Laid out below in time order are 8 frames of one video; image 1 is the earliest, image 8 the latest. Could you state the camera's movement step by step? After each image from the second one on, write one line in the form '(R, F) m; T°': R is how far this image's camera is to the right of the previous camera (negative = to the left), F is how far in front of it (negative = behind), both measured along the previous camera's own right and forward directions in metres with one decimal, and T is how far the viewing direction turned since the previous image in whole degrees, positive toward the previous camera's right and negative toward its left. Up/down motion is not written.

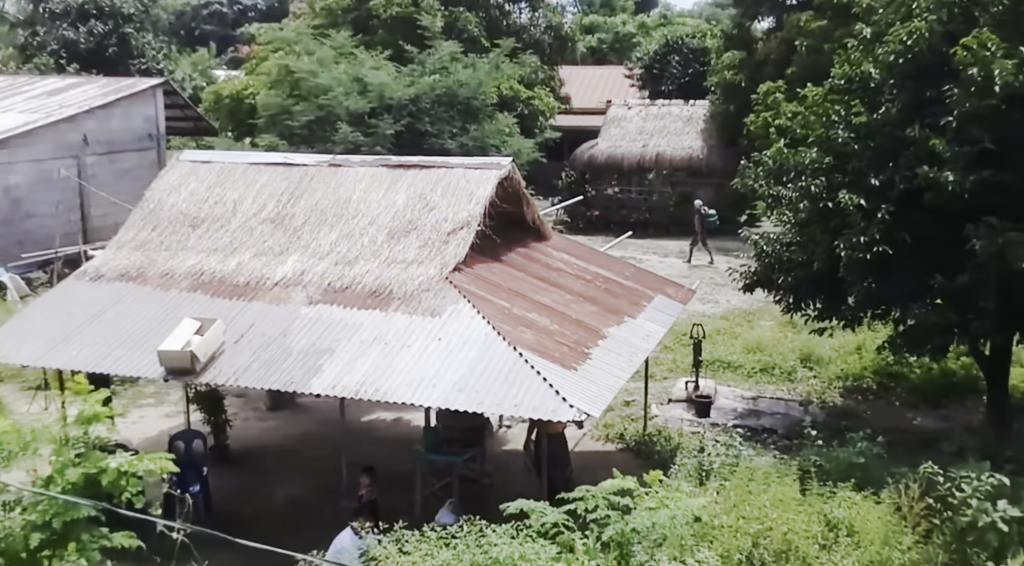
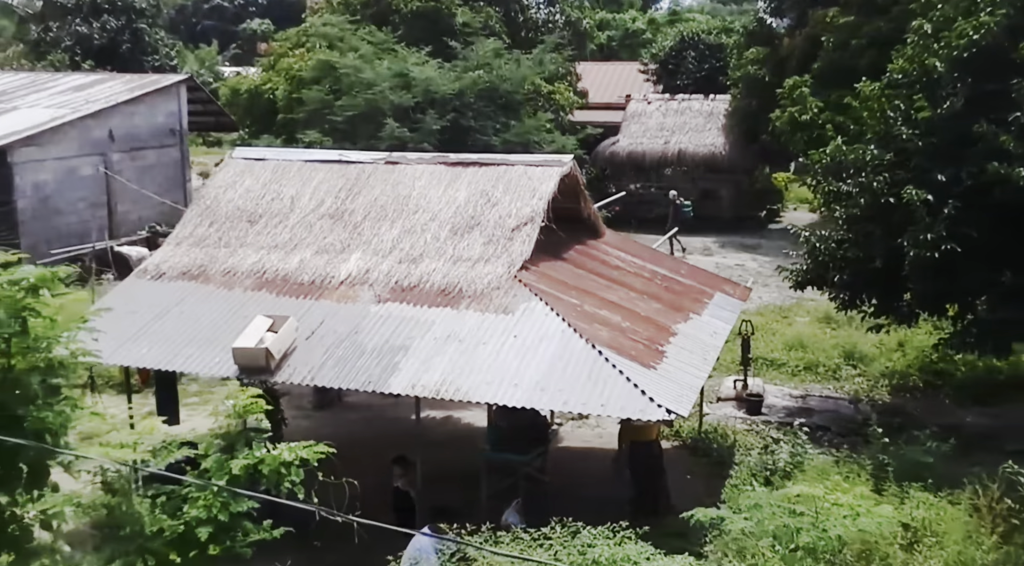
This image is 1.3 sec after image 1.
(-0.6, +0.1) m; 0°
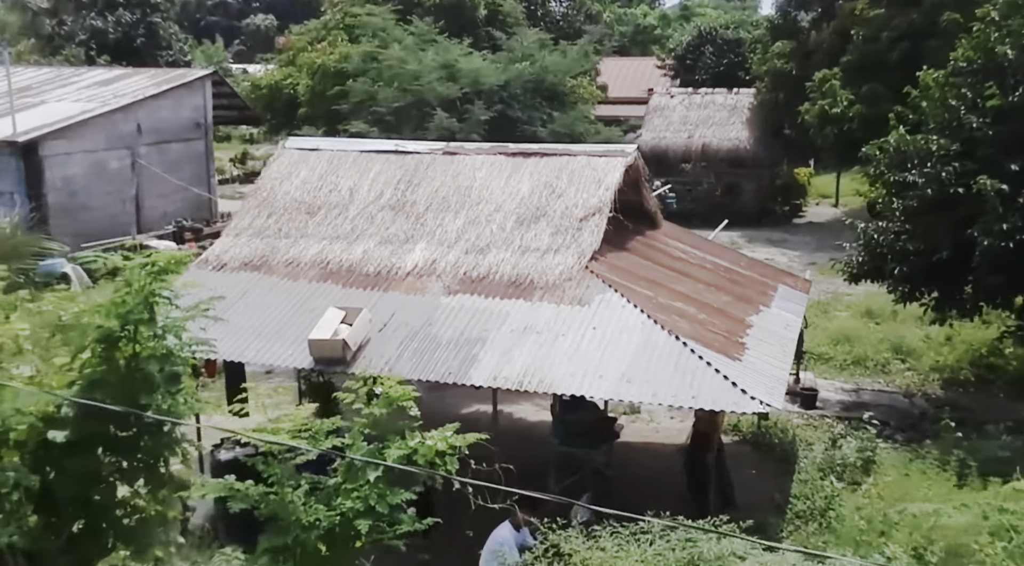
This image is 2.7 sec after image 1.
(-0.6, +0.2) m; 0°
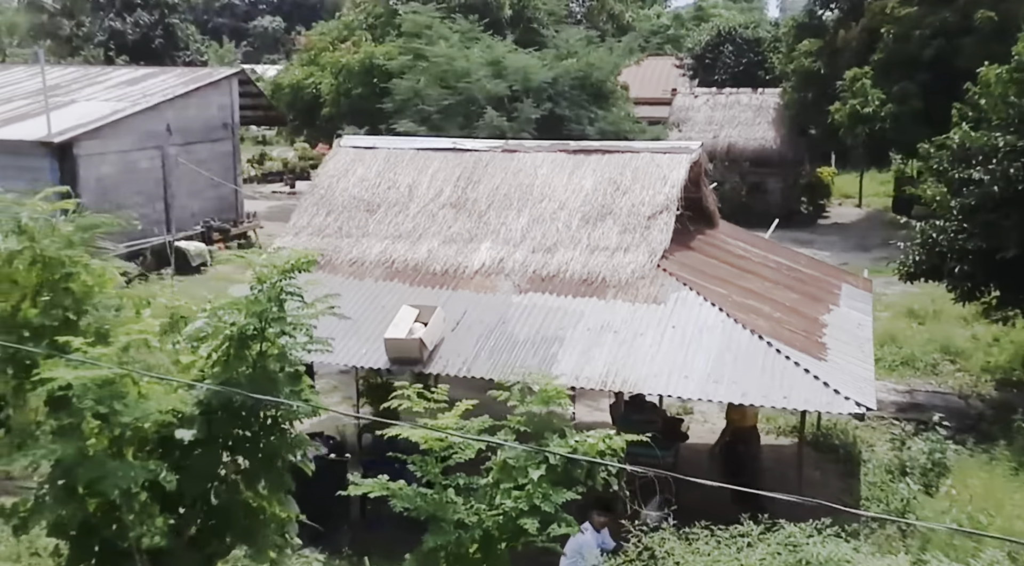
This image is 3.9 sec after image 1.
(-0.6, +0.1) m; 0°
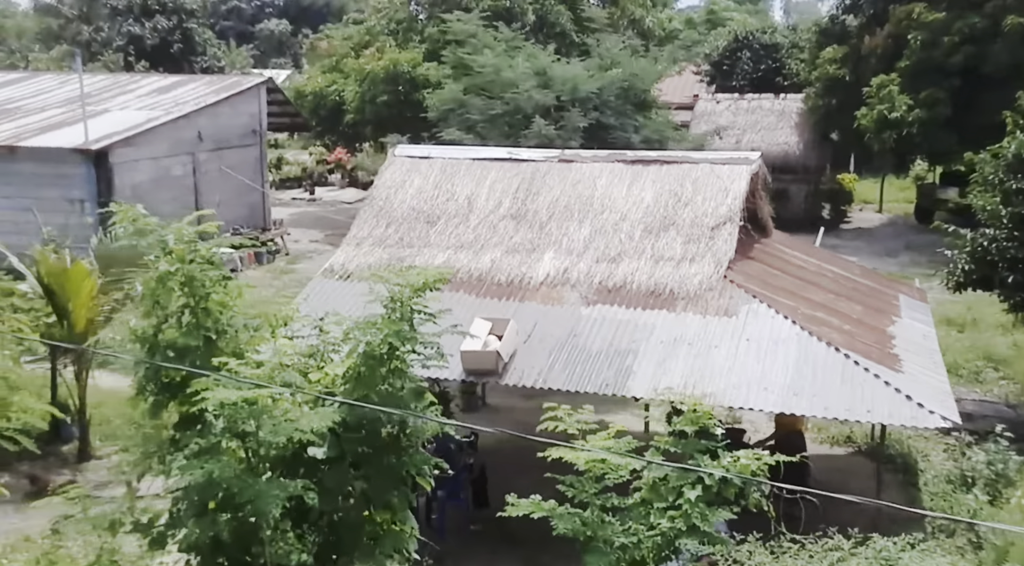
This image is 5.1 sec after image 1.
(-0.6, 0.0) m; 0°
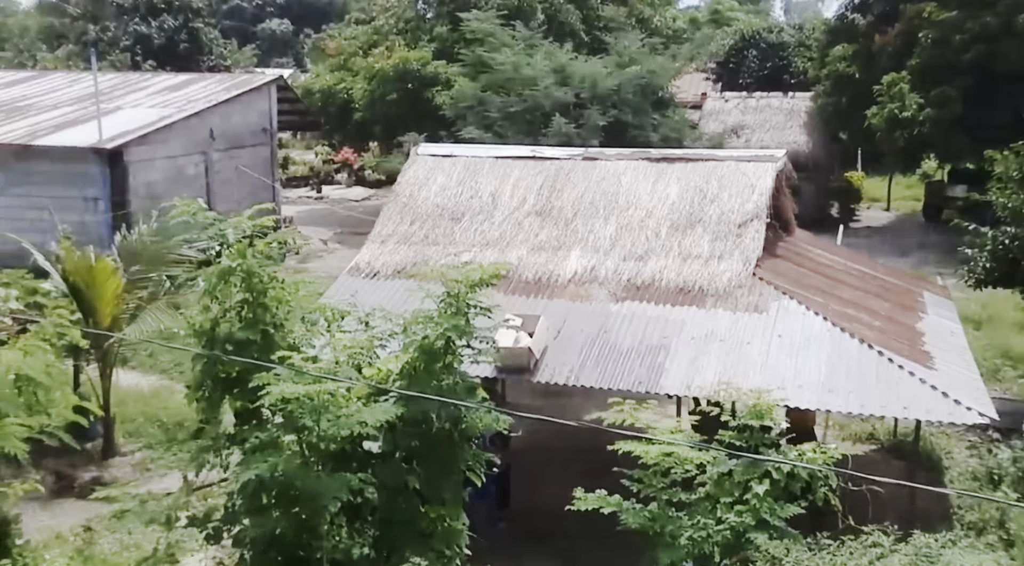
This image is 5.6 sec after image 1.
(-0.3, 0.0) m; 0°
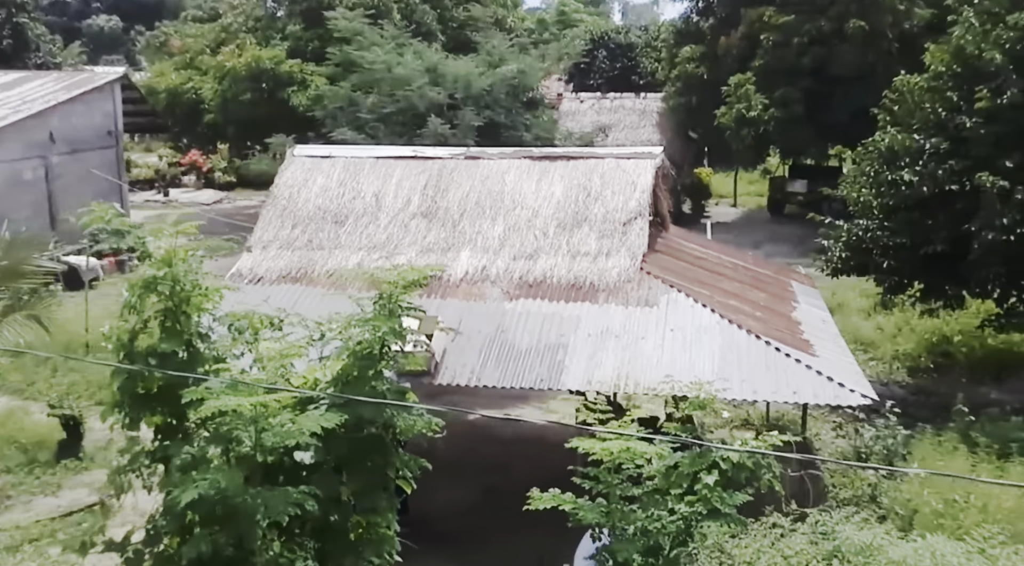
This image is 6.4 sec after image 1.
(-0.4, +0.1) m; +8°
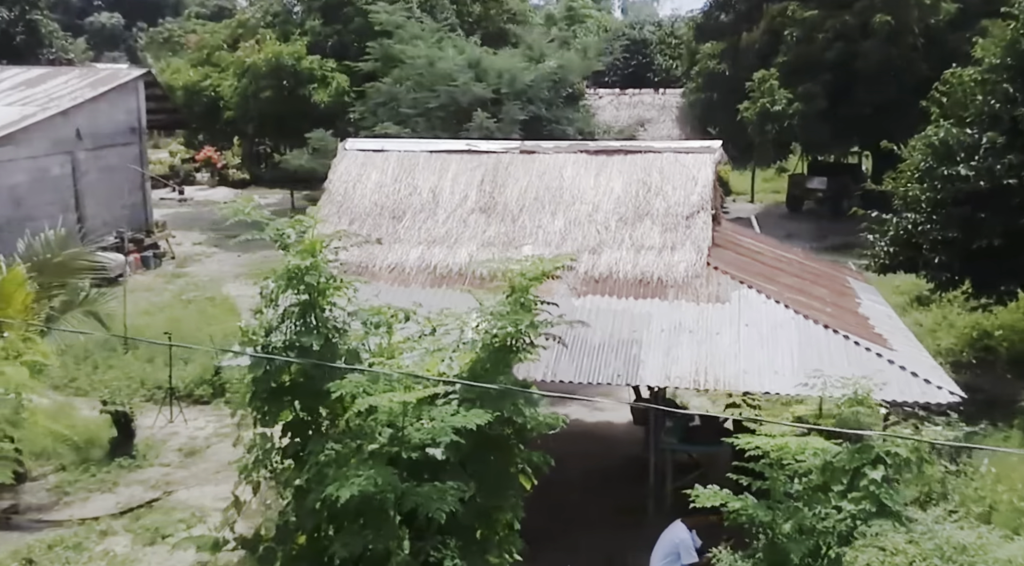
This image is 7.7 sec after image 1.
(-0.6, +0.1) m; 0°
